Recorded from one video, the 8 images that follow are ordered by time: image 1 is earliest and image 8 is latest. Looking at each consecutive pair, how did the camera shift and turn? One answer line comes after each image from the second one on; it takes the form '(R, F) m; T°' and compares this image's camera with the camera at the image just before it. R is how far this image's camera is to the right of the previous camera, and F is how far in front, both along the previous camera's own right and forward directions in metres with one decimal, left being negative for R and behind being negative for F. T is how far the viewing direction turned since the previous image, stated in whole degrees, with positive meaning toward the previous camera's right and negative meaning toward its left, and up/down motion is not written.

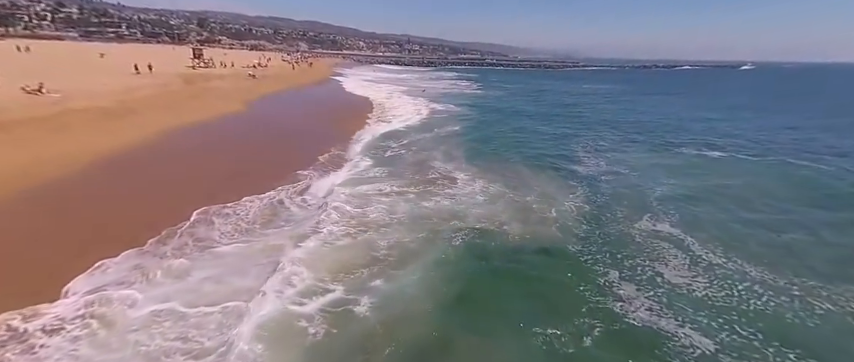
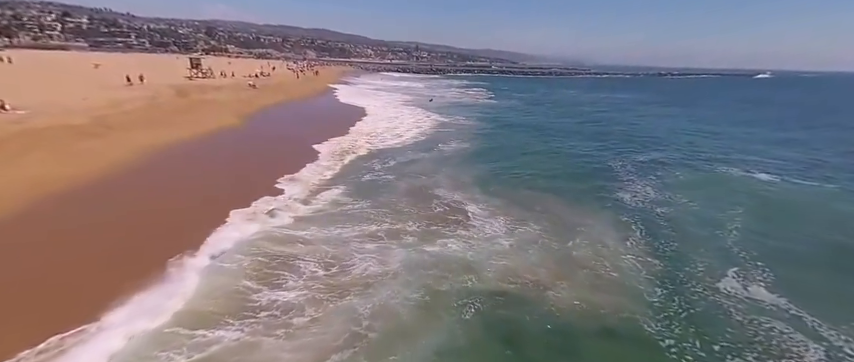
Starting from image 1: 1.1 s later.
(+0.2, +3.3) m; -2°
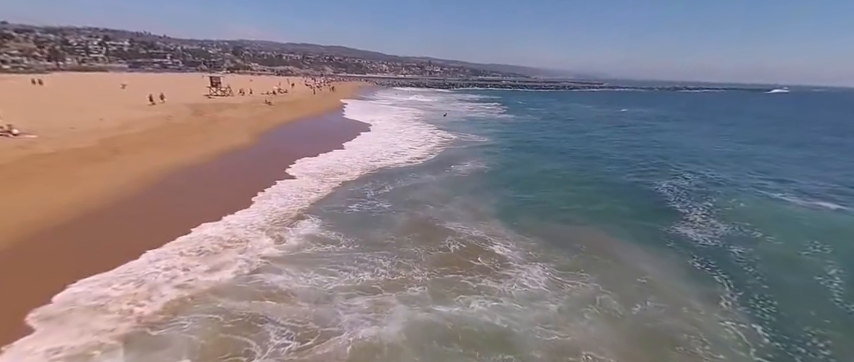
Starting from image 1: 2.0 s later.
(0.0, +2.5) m; -3°
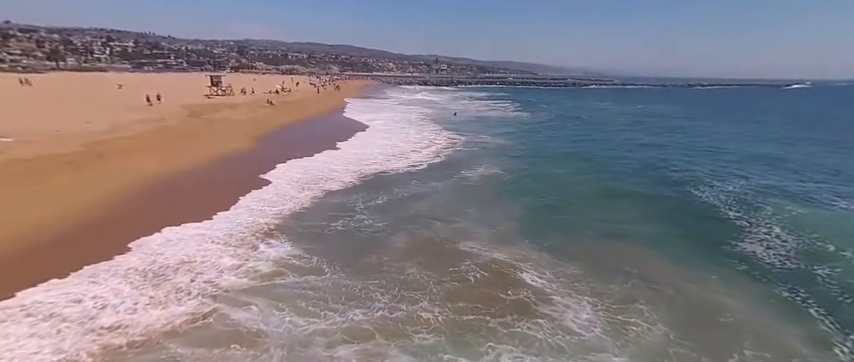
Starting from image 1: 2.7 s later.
(-0.1, +1.8) m; -1°
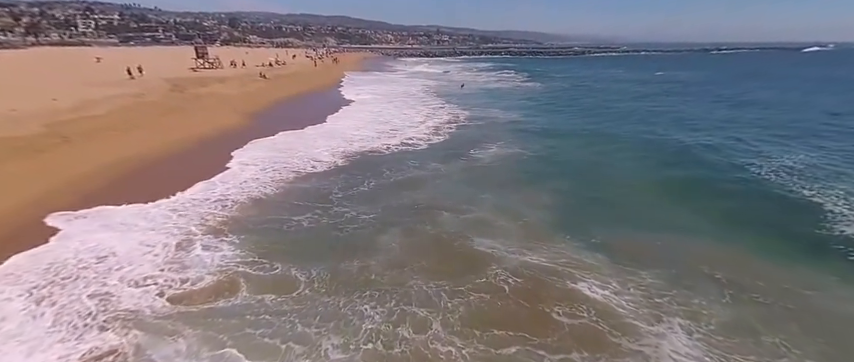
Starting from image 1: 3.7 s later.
(0.0, +1.9) m; 0°
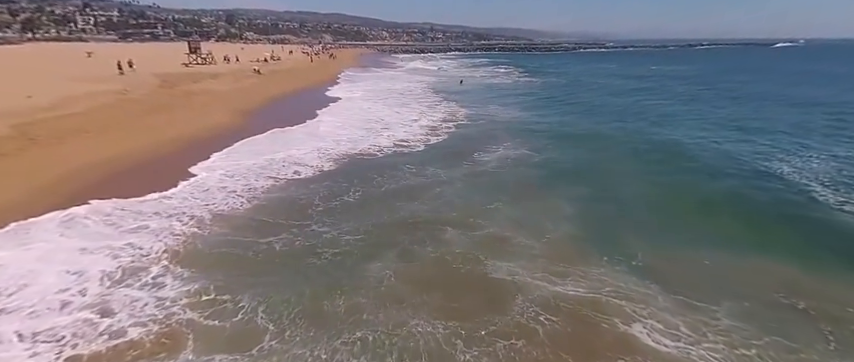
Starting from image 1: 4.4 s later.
(0.0, +1.2) m; 0°
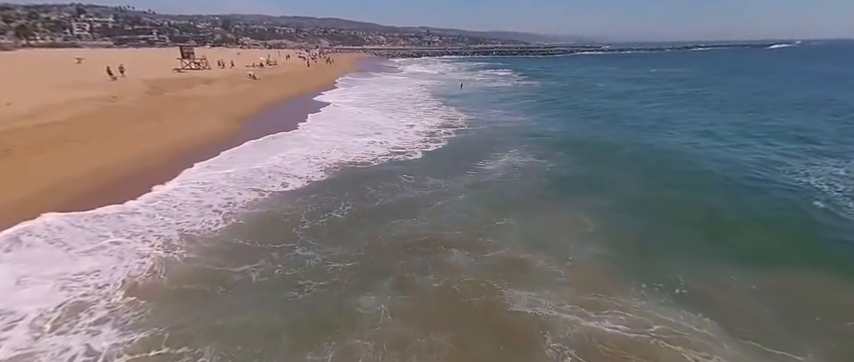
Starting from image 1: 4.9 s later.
(0.0, +0.8) m; 0°
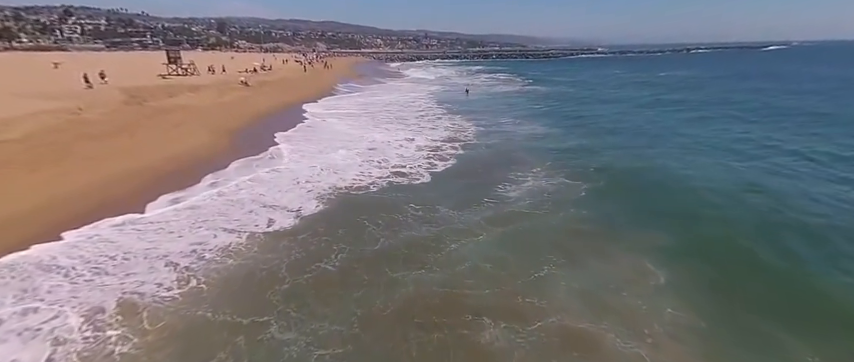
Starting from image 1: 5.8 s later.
(-0.3, +1.4) m; 0°
